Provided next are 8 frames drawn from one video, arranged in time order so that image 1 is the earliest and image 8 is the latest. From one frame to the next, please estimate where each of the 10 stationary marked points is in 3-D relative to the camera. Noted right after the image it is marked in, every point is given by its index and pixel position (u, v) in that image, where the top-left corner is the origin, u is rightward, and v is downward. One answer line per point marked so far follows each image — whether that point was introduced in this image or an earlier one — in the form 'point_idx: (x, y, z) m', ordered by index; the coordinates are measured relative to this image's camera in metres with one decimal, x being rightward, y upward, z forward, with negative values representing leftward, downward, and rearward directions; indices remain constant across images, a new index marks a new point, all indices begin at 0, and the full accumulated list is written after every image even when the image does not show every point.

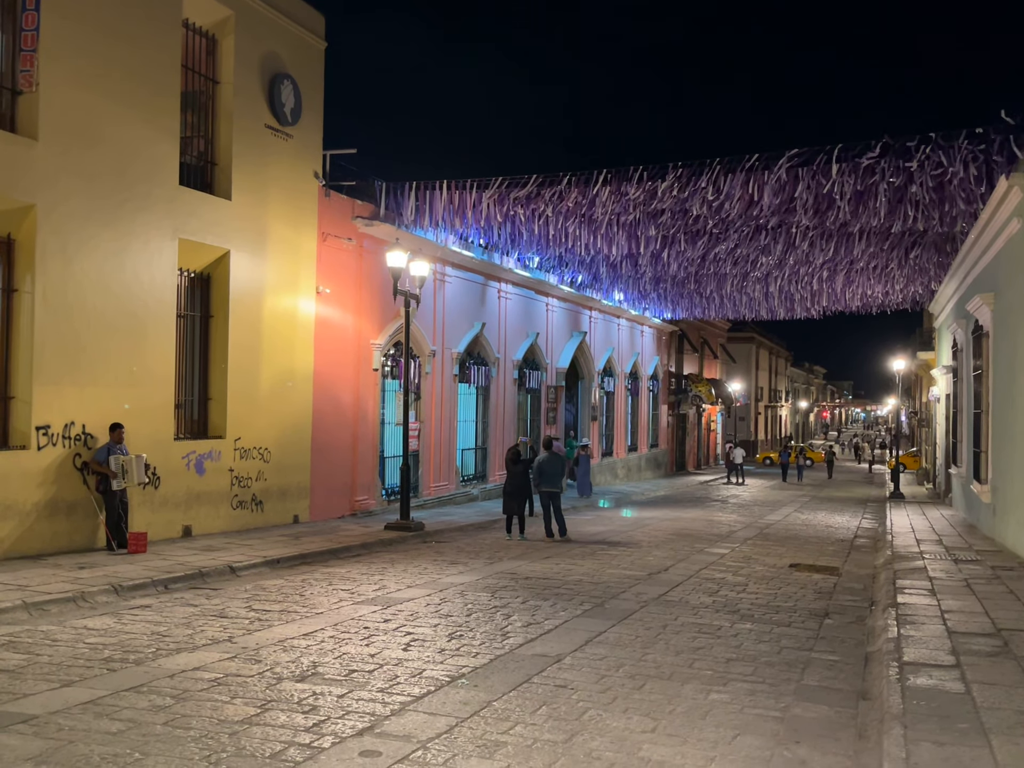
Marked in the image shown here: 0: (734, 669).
0: (+1.9, -2.4, +8.0) m
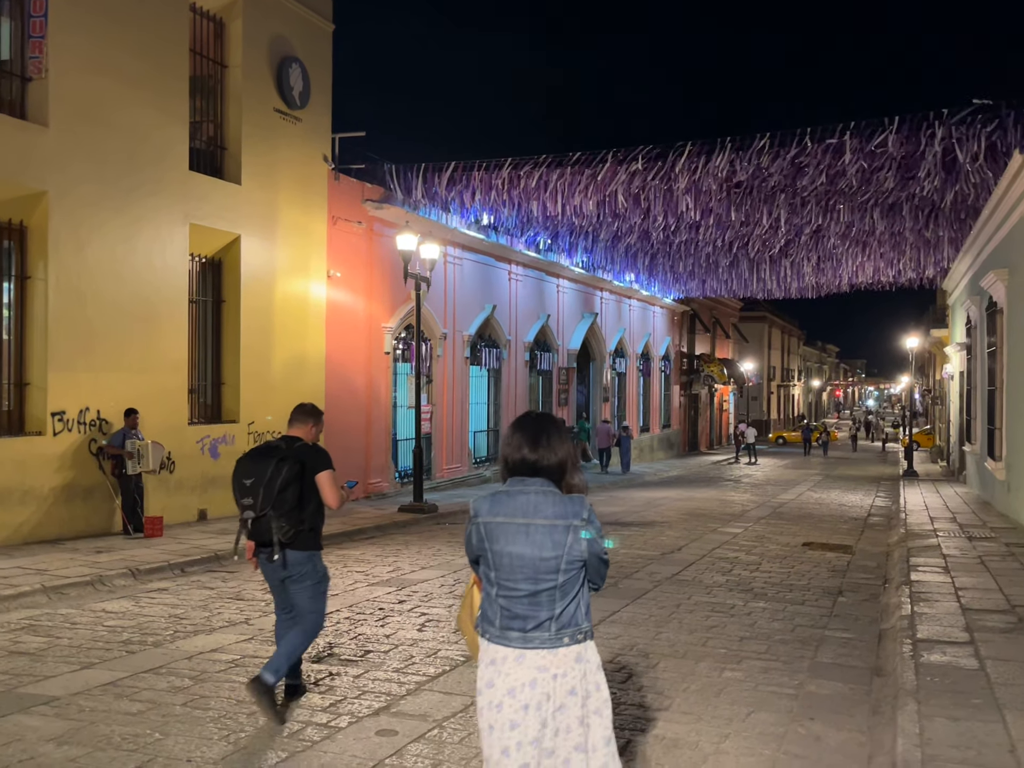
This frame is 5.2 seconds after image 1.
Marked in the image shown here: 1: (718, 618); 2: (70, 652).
0: (+2.0, -2.3, +8.0) m
1: (+1.9, -2.2, +8.7) m
2: (-3.7, -2.2, +7.8) m
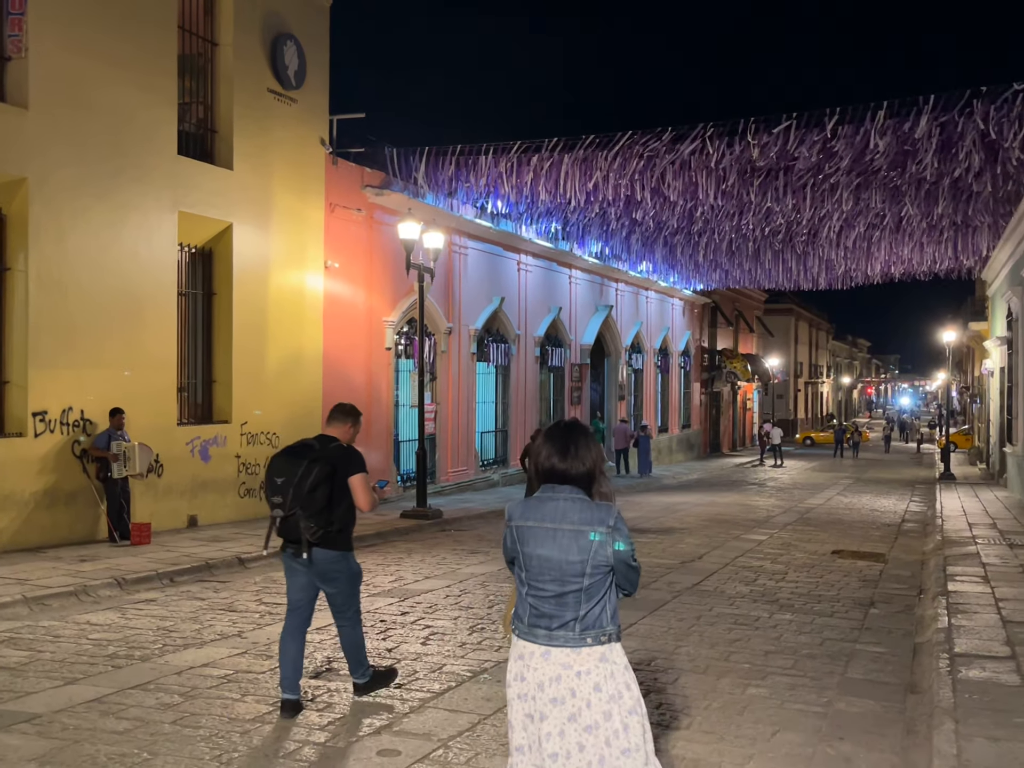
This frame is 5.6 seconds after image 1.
0: (+2.1, -2.2, +7.5) m
1: (+2.0, -2.2, +8.2) m
2: (-3.6, -2.2, +7.3) m
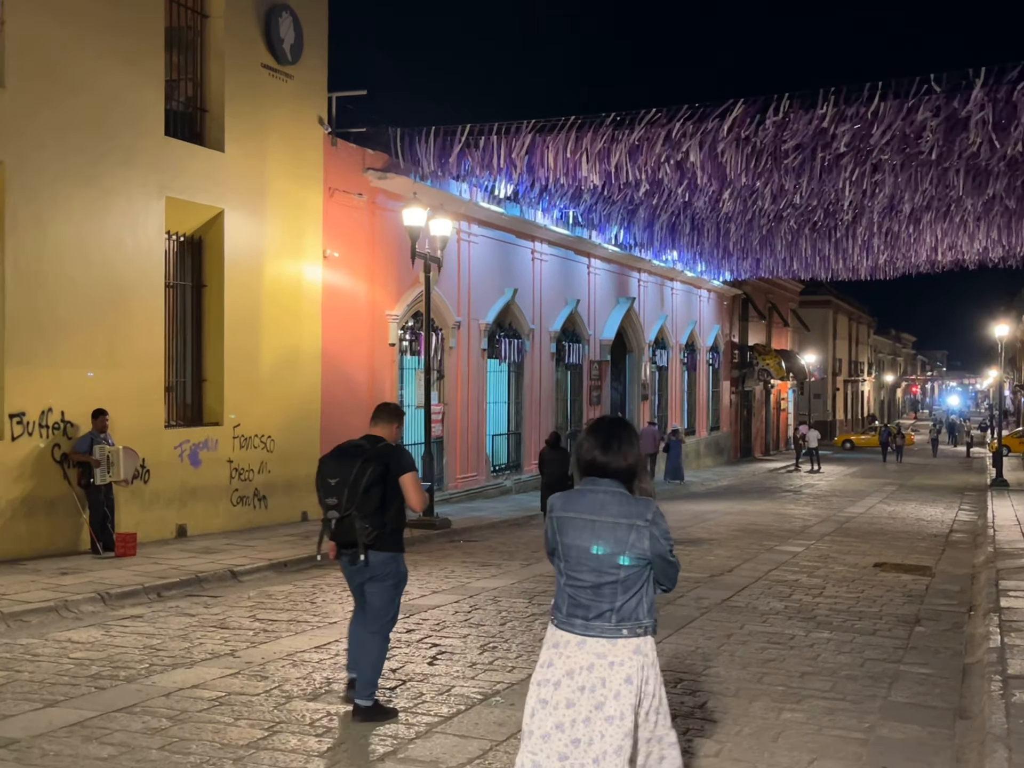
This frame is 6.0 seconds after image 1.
0: (+2.2, -2.2, +6.9) m
1: (+2.1, -2.2, +7.6) m
2: (-3.5, -2.2, +6.7) m
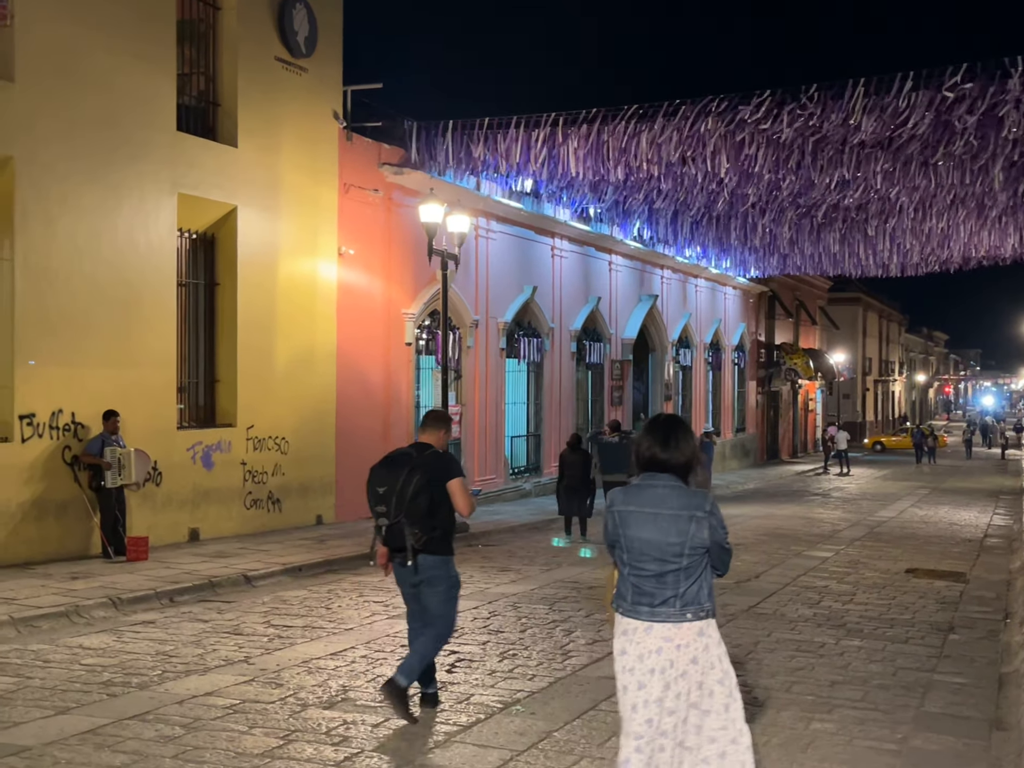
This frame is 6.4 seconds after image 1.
0: (+2.4, -2.2, +6.7) m
1: (+2.3, -2.2, +7.3) m
2: (-3.3, -2.2, +6.6) m
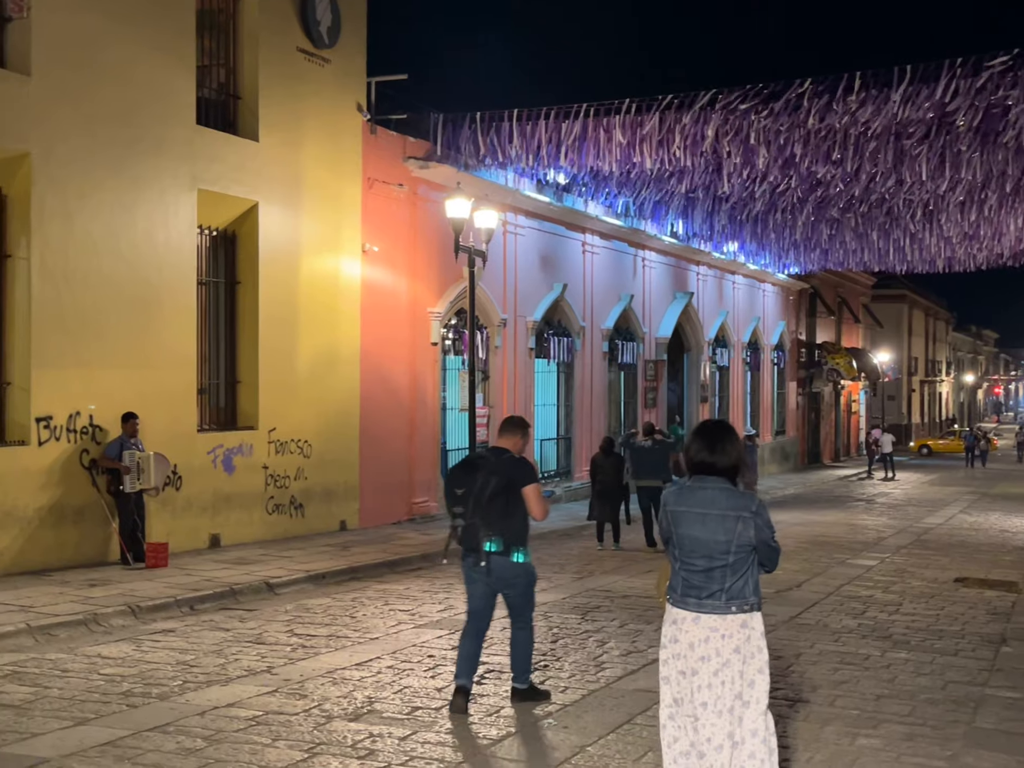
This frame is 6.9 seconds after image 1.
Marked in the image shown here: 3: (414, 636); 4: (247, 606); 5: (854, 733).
0: (+2.6, -2.2, +6.4) m
1: (+2.5, -2.2, +7.0) m
2: (-3.1, -2.2, +6.4) m
3: (-0.9, -2.2, +8.0) m
4: (-2.6, -2.2, +9.1) m
5: (+2.2, -2.2, +5.9) m
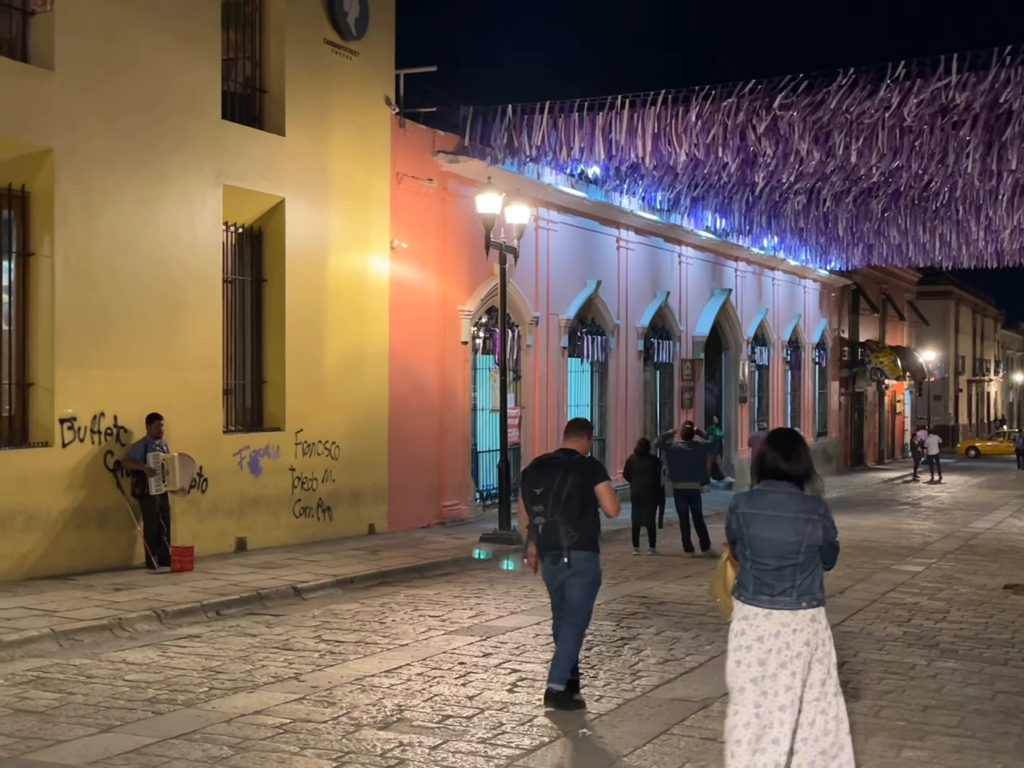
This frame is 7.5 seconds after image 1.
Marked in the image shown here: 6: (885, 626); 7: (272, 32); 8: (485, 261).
0: (+2.8, -2.2, +6.1) m
1: (+2.8, -2.2, +6.8) m
2: (-2.9, -2.2, +6.2) m
3: (-0.6, -2.2, +7.9) m
4: (-2.3, -2.2, +9.0) m
5: (+2.4, -2.2, +5.7) m
6: (+3.3, -2.1, +8.3) m
7: (-3.4, +4.8, +13.0) m
8: (-0.7, +2.2, +16.7) m
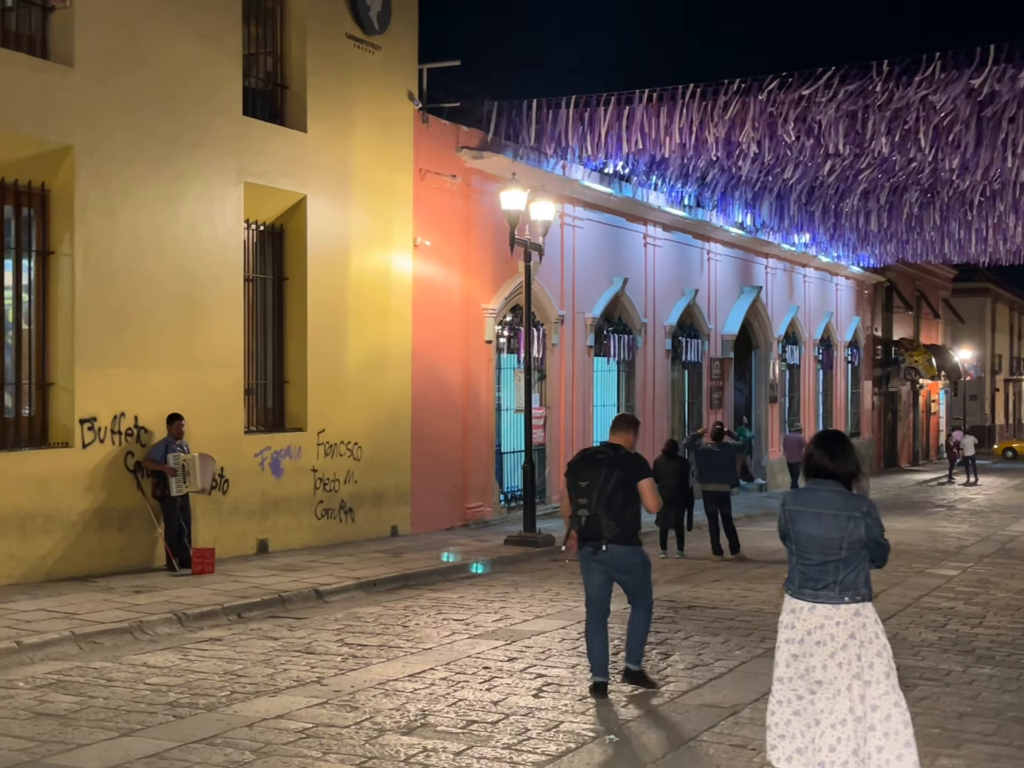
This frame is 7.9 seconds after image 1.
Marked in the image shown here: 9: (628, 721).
0: (+3.0, -2.2, +6.0) m
1: (+3.0, -2.2, +6.7) m
2: (-2.7, -2.2, +6.2) m
3: (-0.4, -2.2, +7.8) m
4: (-2.1, -2.2, +8.9) m
5: (+2.6, -2.2, +5.5) m
6: (+3.5, -2.1, +8.2) m
7: (-3.1, +4.8, +13.0) m
8: (-0.4, +2.2, +16.6) m
9: (+0.8, -2.2, +6.1) m
